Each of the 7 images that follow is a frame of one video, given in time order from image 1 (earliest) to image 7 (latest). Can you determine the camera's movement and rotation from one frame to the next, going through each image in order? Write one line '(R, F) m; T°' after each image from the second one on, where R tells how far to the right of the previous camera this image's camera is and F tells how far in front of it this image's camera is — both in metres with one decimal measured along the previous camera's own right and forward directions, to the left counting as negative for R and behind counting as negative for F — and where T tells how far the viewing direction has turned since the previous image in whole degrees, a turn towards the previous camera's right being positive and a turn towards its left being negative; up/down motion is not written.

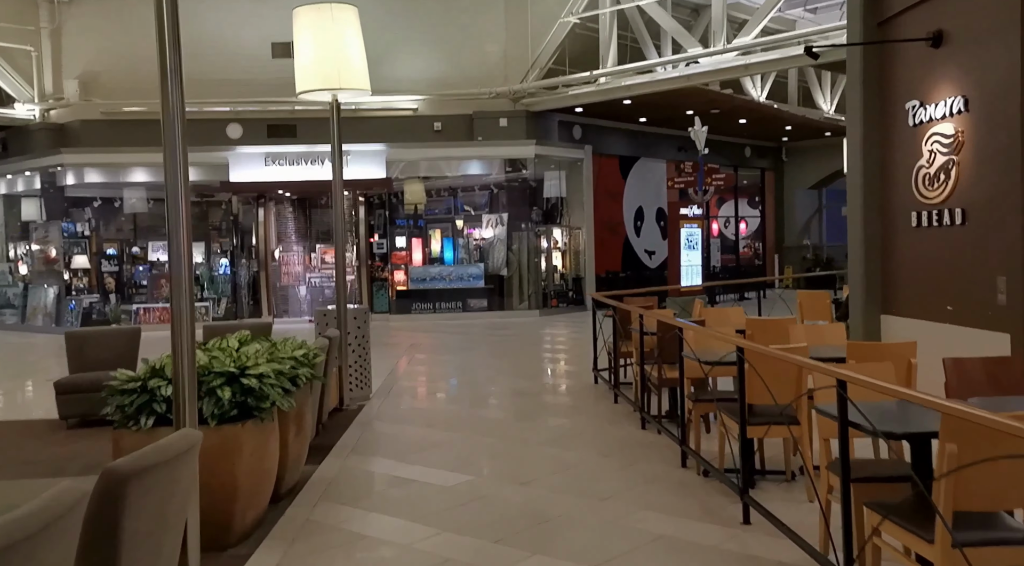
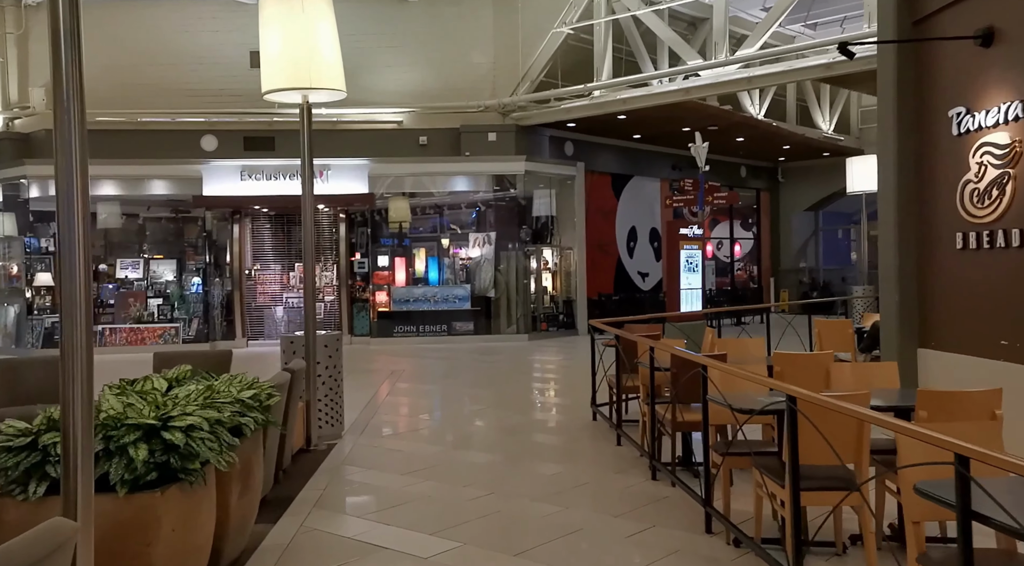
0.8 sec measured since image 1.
(0.0, +0.8) m; +1°
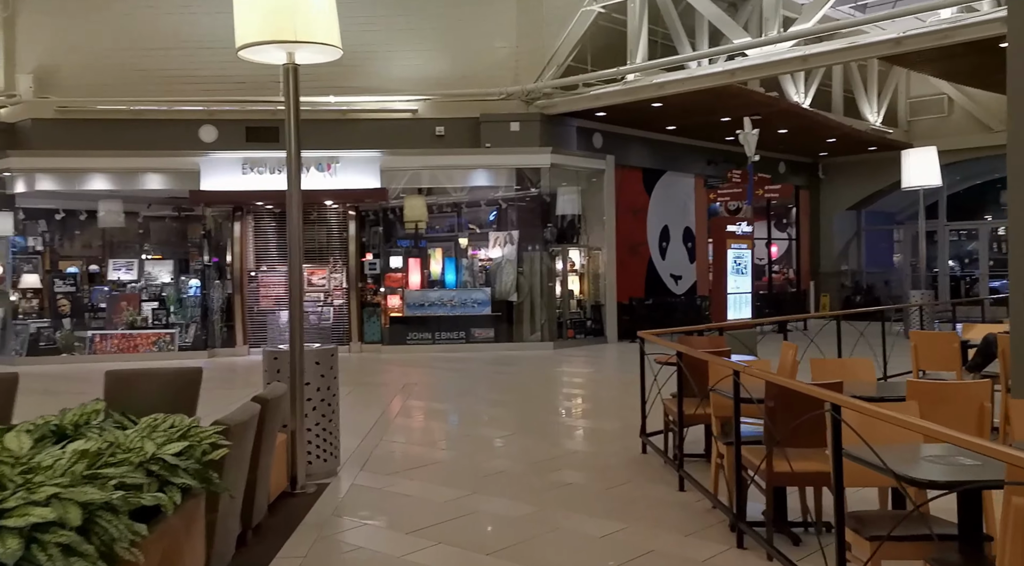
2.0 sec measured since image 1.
(-0.1, +1.3) m; -1°
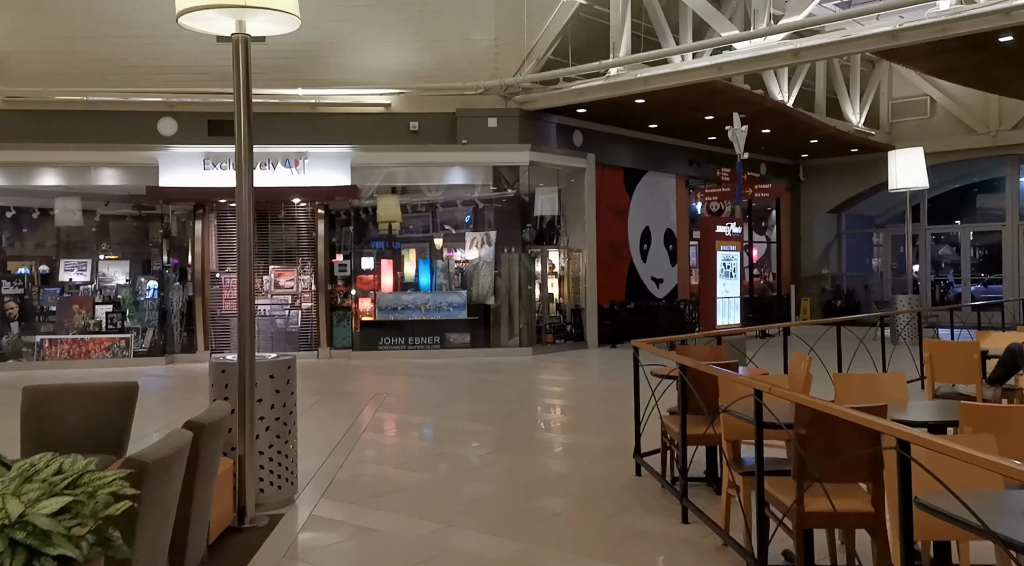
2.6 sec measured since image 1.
(0.0, +0.6) m; +2°
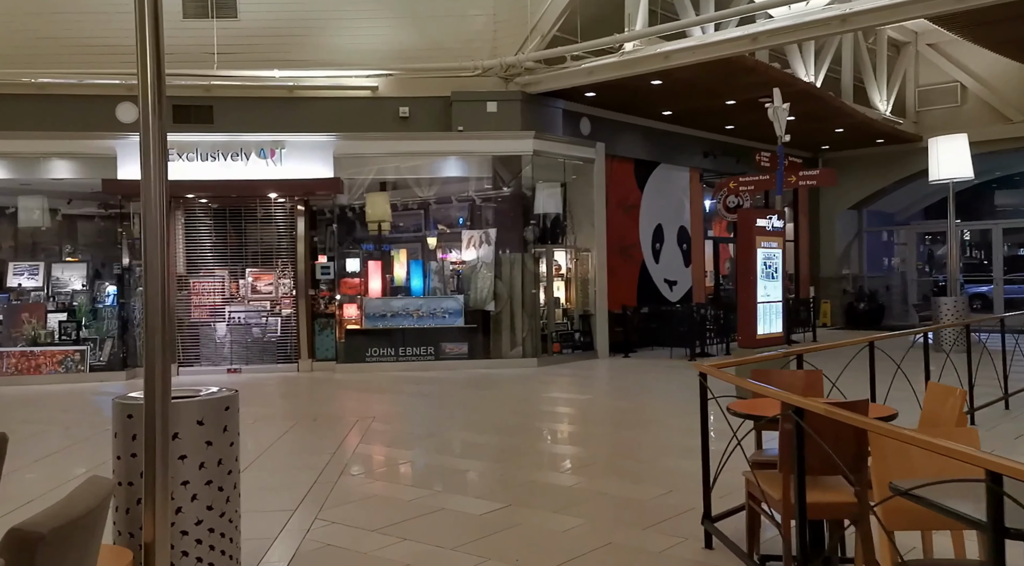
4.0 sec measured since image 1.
(-0.1, +1.4) m; +1°
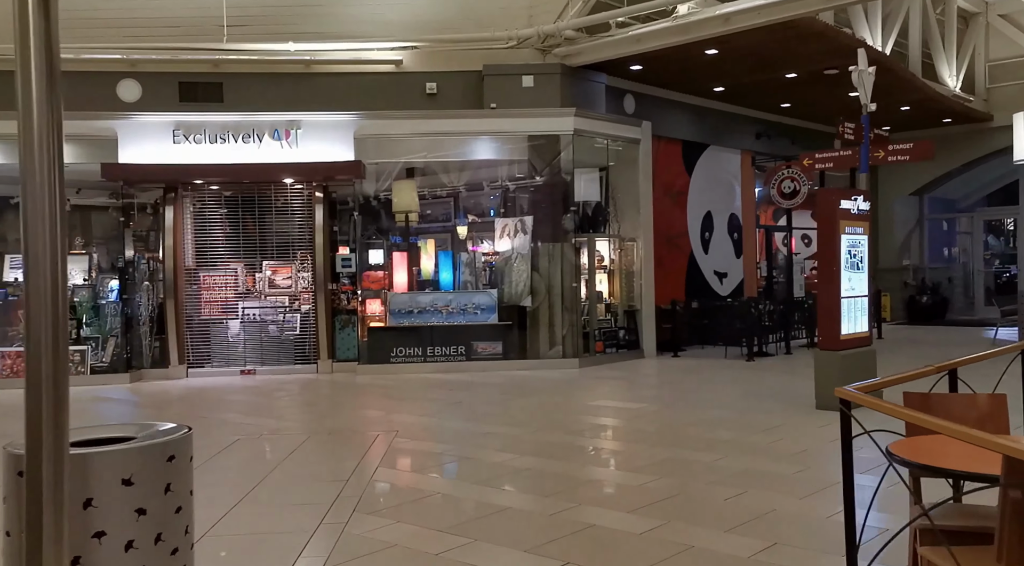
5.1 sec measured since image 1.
(-0.1, +1.1) m; -2°
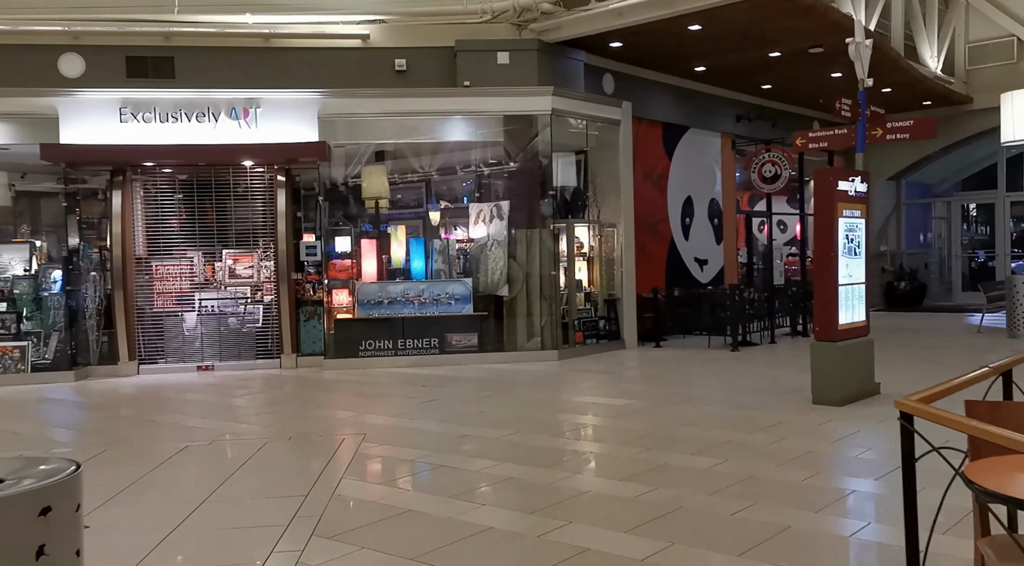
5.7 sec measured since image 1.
(-0.1, +0.6) m; +2°
